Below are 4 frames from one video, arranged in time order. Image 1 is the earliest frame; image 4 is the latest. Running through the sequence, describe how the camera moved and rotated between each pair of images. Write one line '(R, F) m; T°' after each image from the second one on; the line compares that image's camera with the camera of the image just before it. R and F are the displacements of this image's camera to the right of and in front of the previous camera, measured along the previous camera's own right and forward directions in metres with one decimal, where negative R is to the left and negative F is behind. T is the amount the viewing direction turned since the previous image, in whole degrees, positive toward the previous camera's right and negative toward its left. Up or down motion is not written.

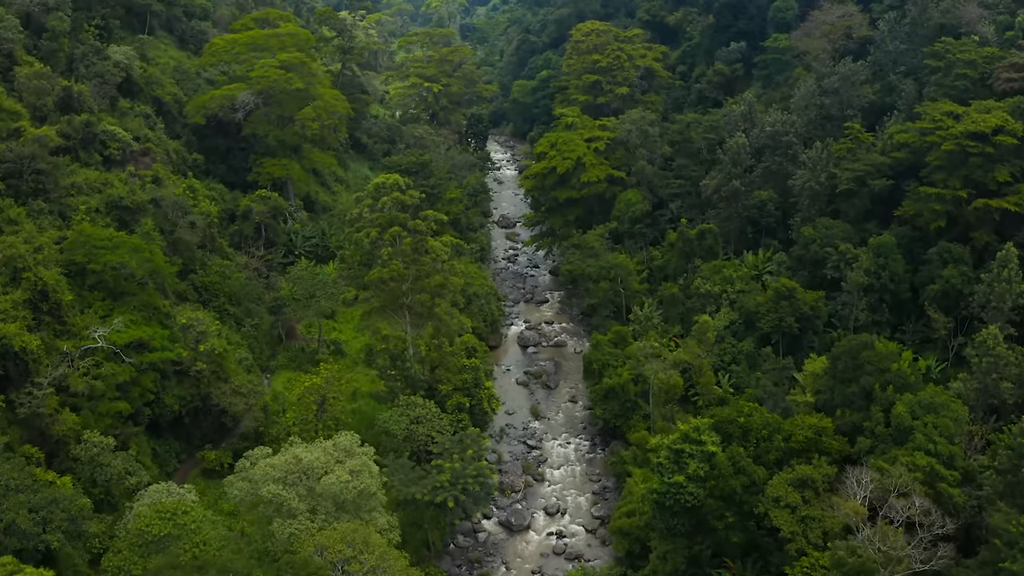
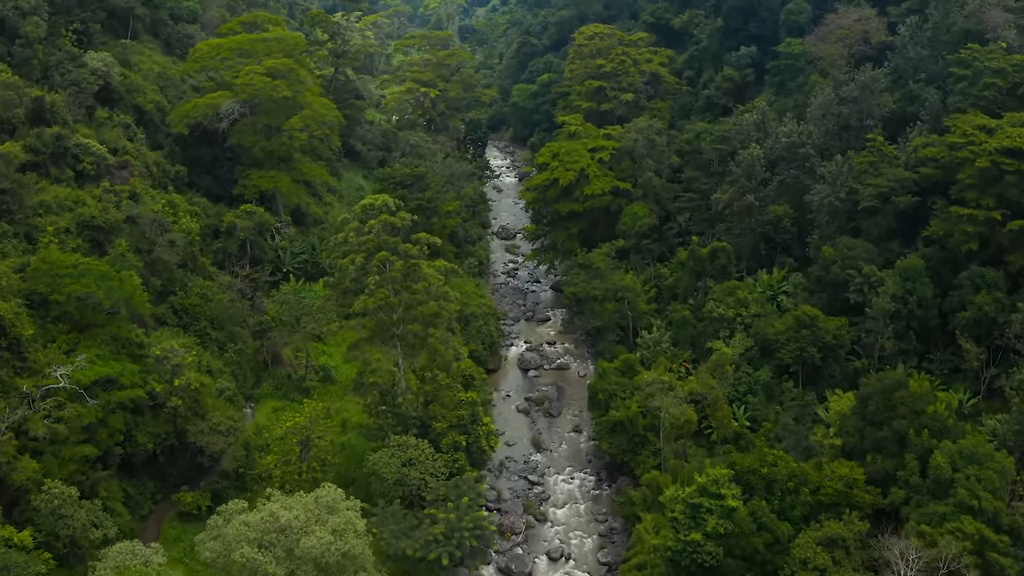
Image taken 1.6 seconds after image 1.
(0.0, +1.5) m; 0°
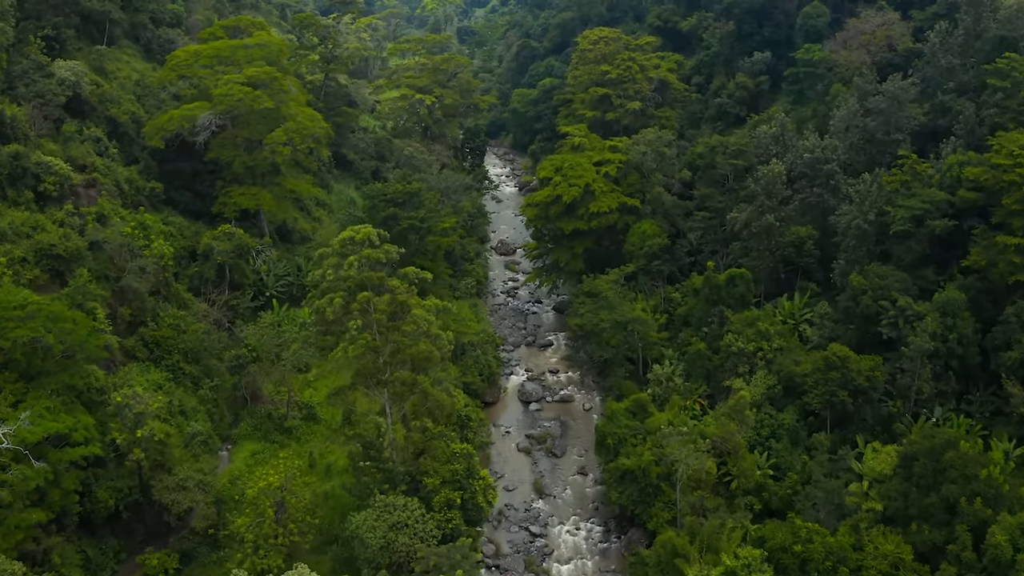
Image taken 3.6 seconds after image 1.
(0.0, +1.9) m; 0°
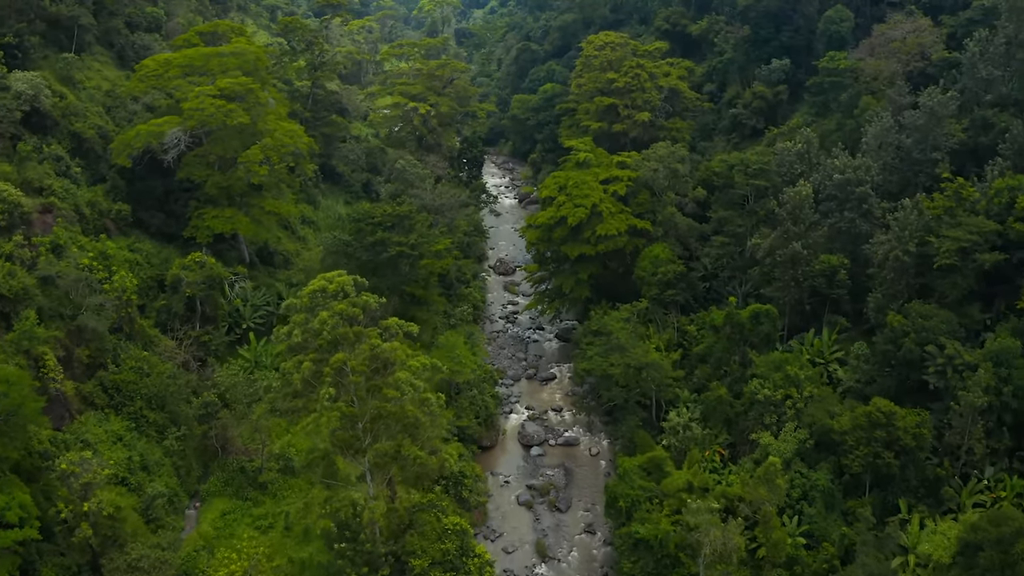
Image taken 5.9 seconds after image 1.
(0.0, +2.2) m; 0°
